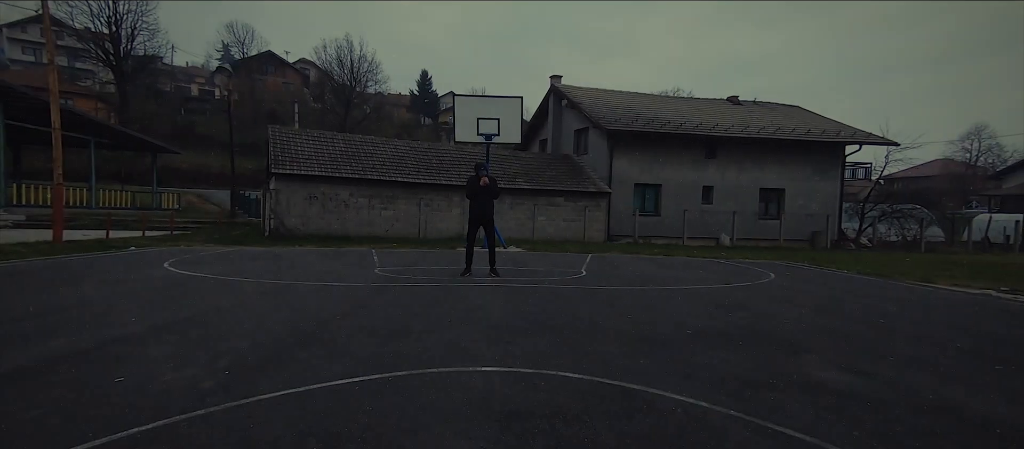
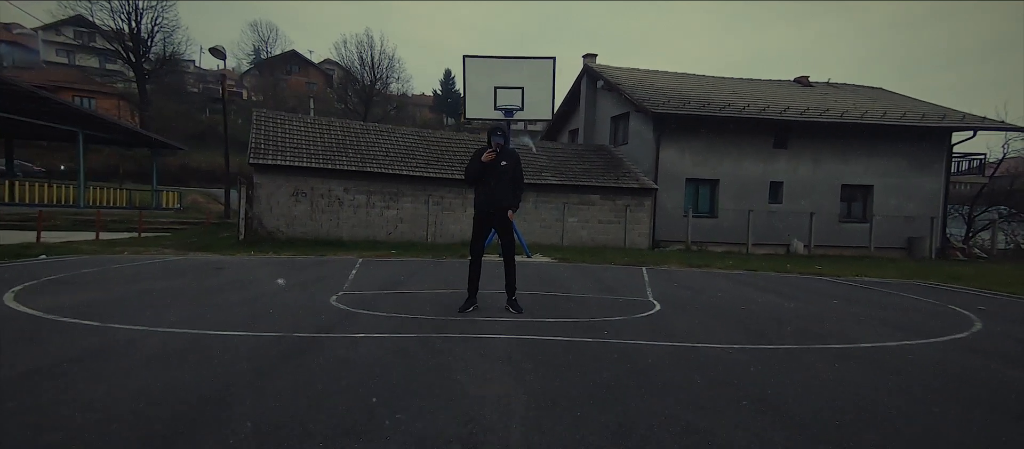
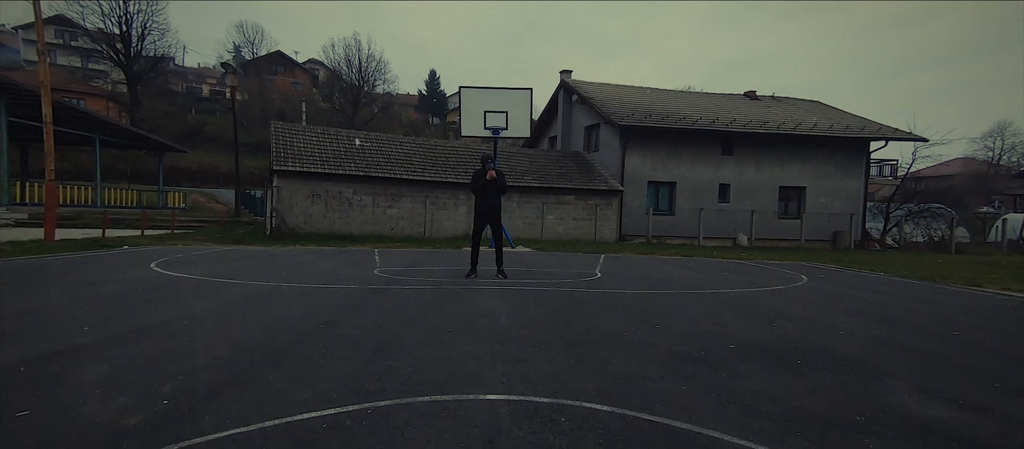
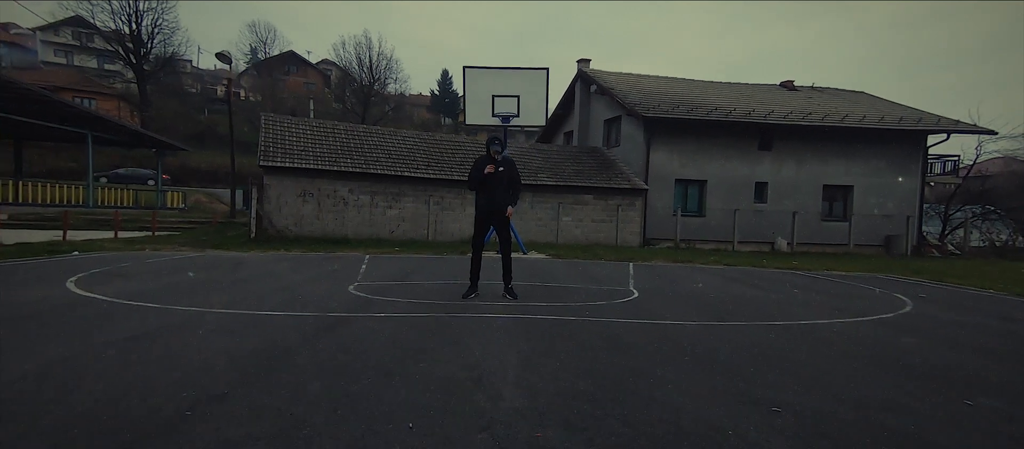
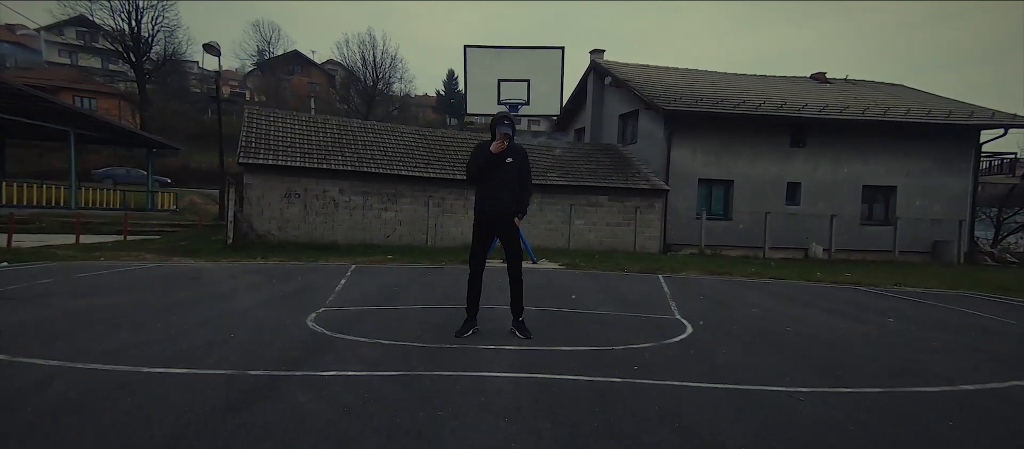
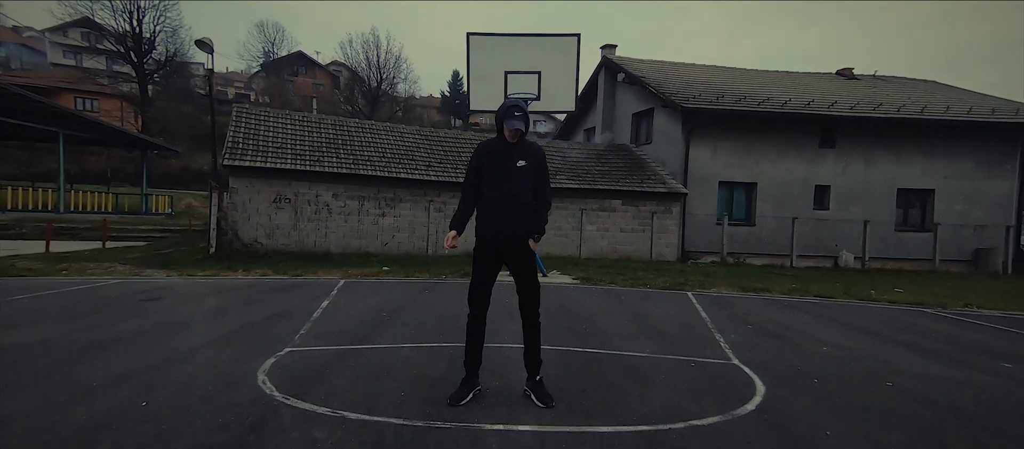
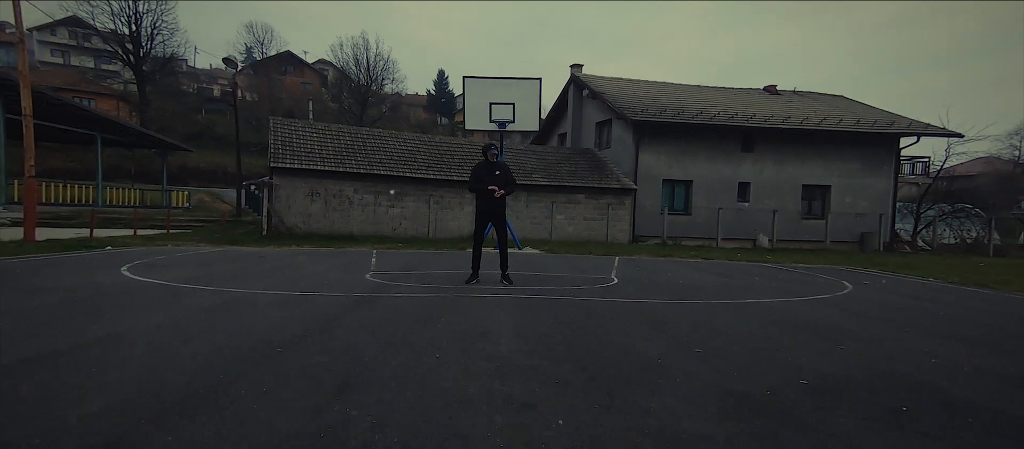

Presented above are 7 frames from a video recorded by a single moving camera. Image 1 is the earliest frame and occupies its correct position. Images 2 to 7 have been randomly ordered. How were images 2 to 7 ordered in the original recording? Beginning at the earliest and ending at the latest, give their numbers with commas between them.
3, 7, 4, 2, 5, 6
